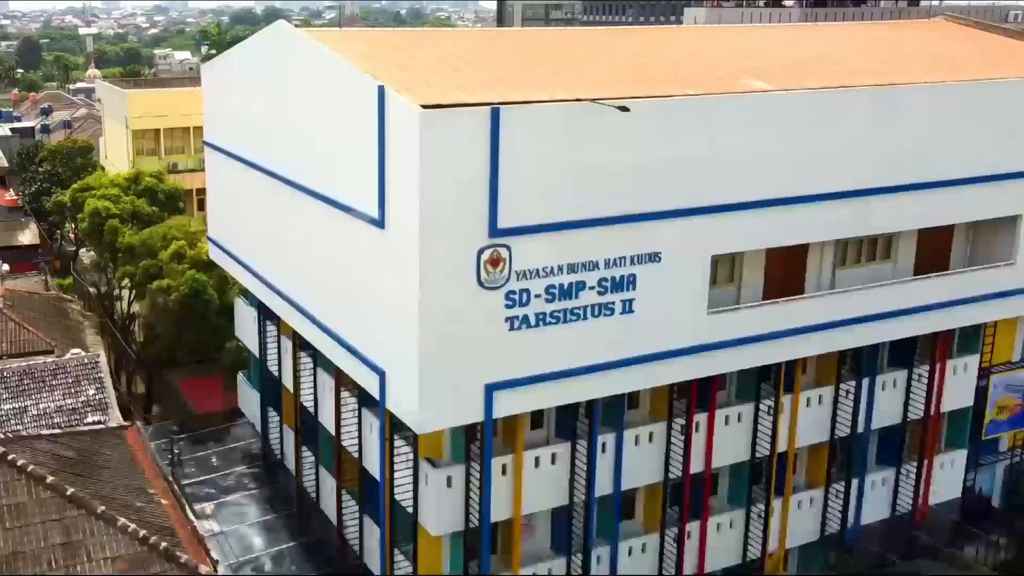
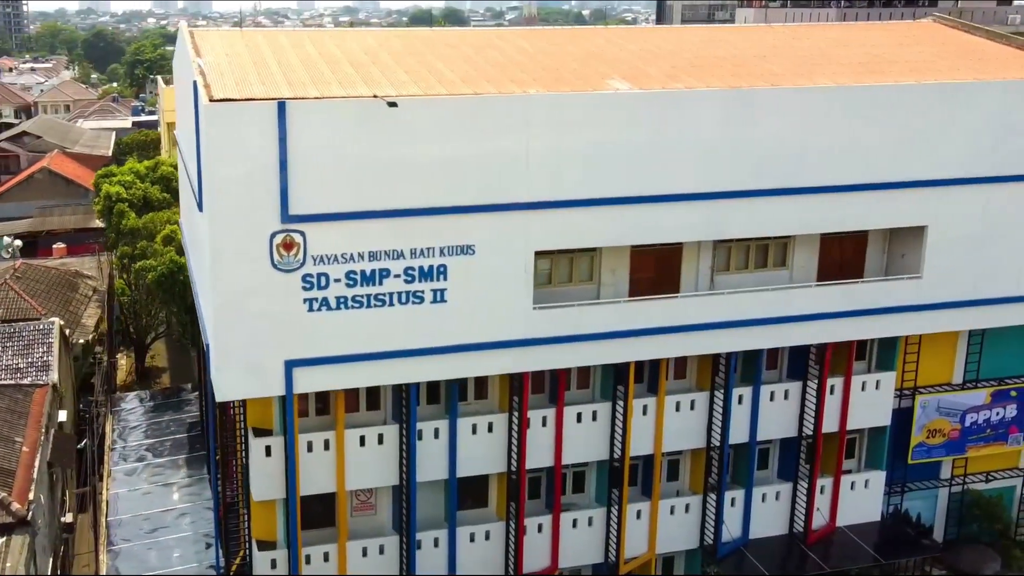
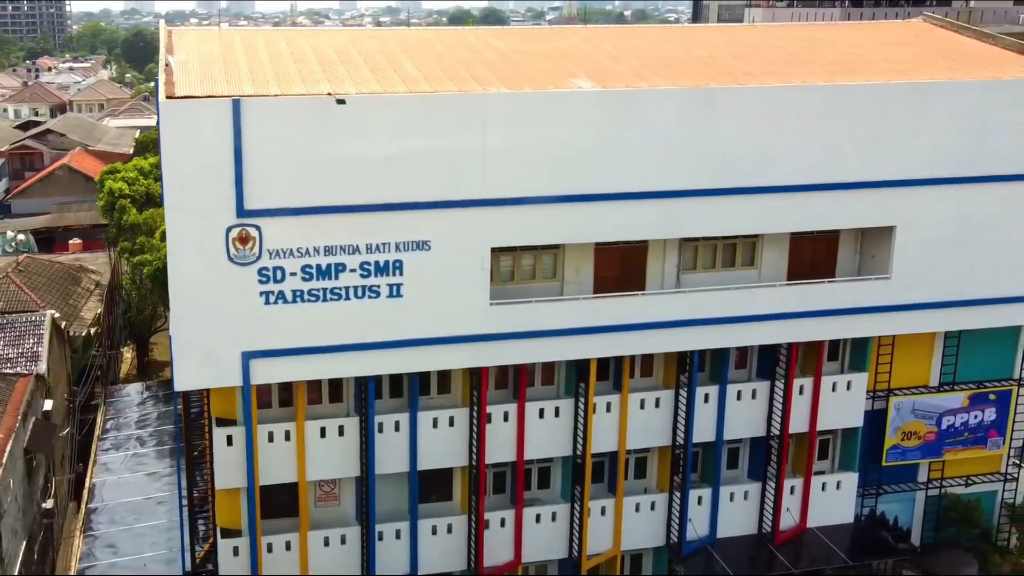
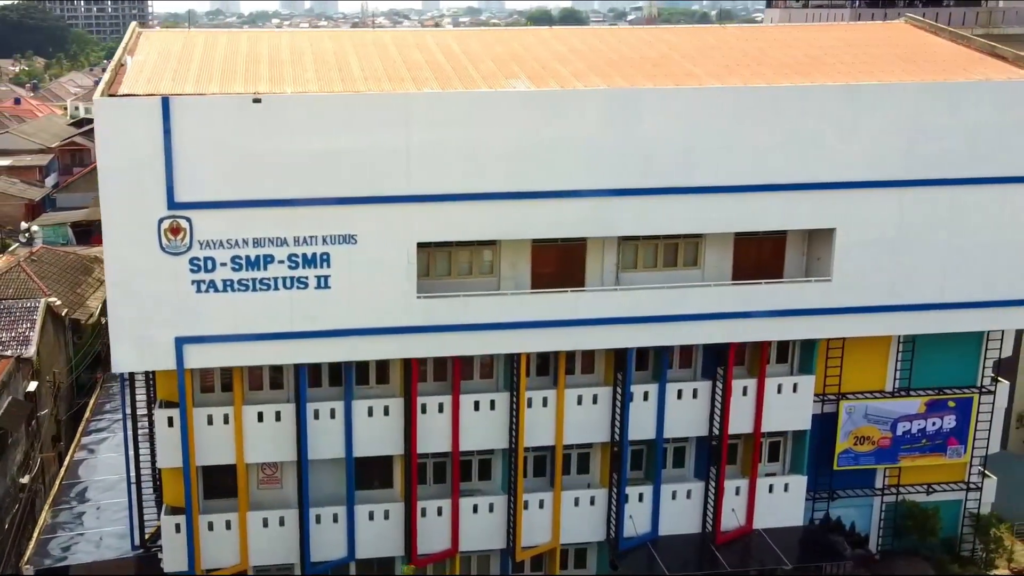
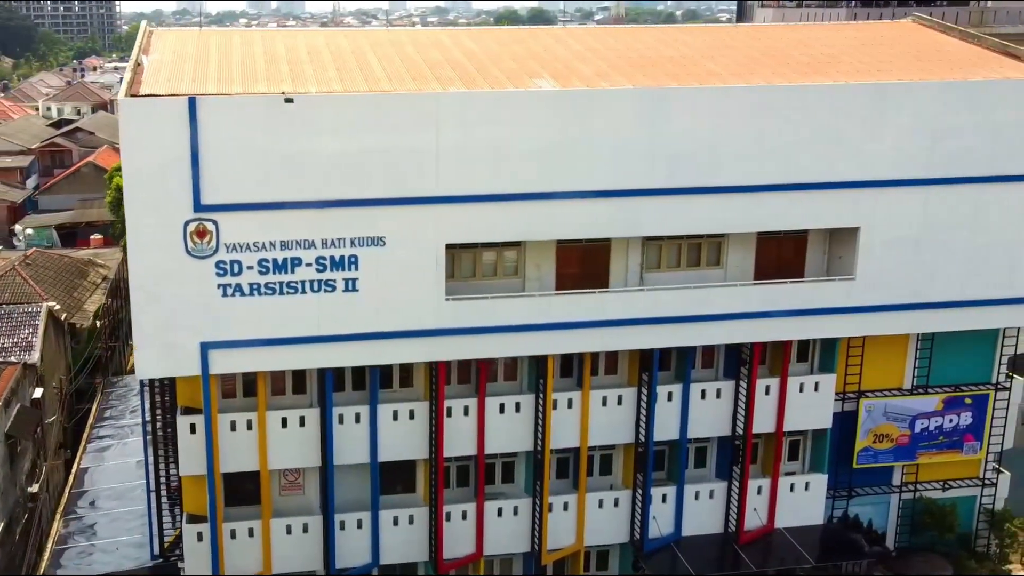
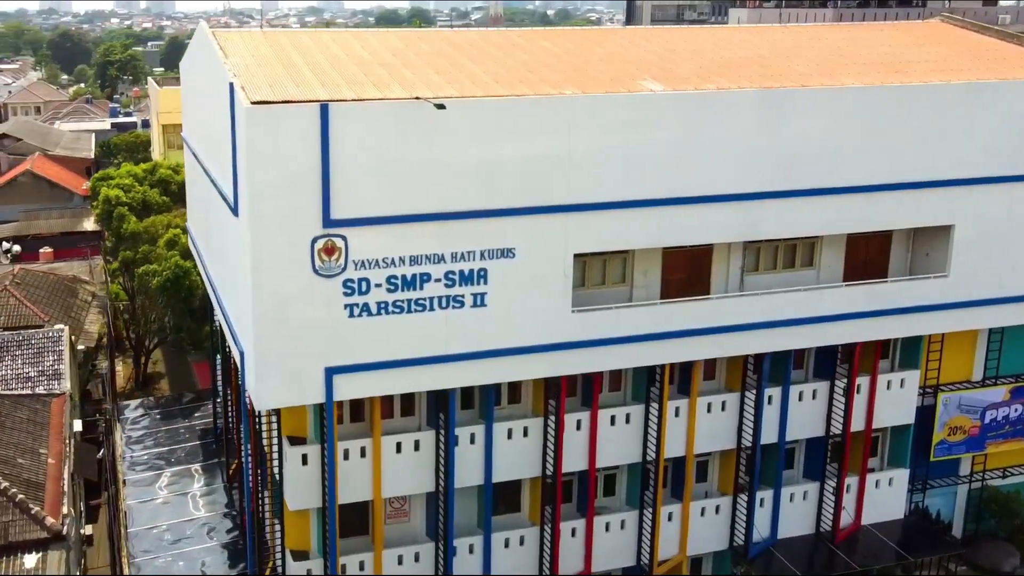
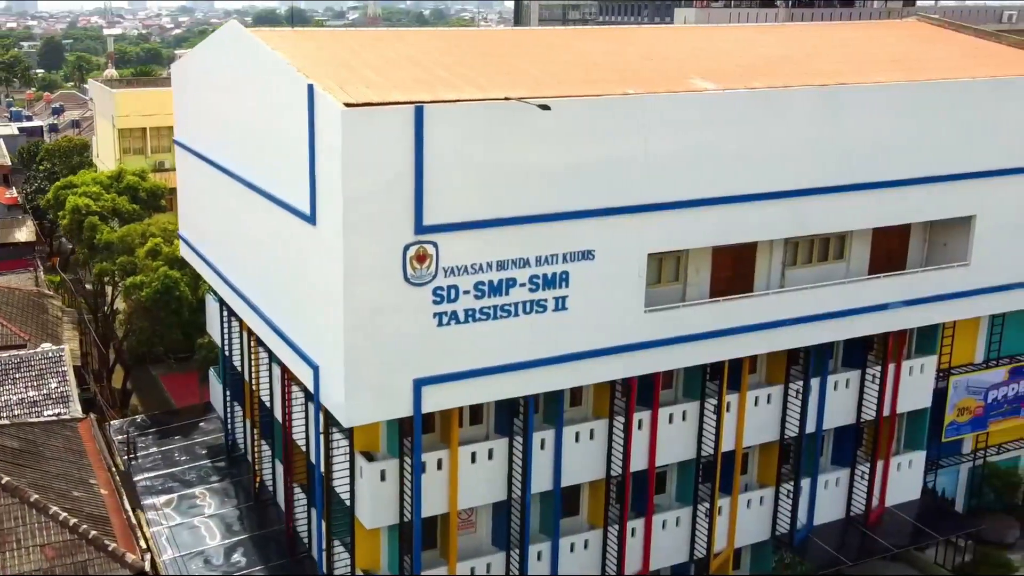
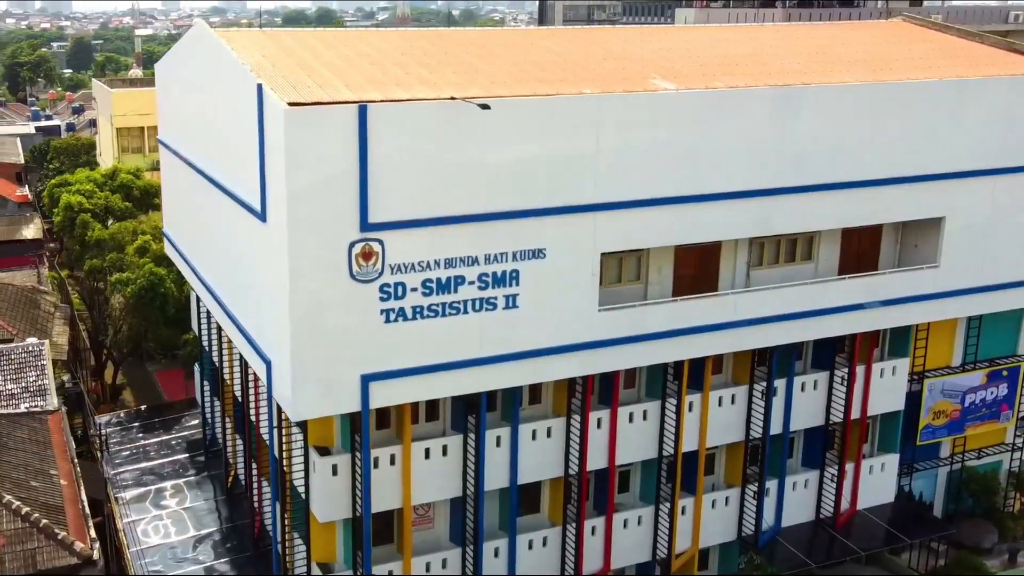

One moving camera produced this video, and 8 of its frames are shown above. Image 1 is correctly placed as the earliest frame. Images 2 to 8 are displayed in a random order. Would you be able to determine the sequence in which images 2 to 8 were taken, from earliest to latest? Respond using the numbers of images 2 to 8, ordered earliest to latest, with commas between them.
7, 8, 6, 2, 3, 5, 4
